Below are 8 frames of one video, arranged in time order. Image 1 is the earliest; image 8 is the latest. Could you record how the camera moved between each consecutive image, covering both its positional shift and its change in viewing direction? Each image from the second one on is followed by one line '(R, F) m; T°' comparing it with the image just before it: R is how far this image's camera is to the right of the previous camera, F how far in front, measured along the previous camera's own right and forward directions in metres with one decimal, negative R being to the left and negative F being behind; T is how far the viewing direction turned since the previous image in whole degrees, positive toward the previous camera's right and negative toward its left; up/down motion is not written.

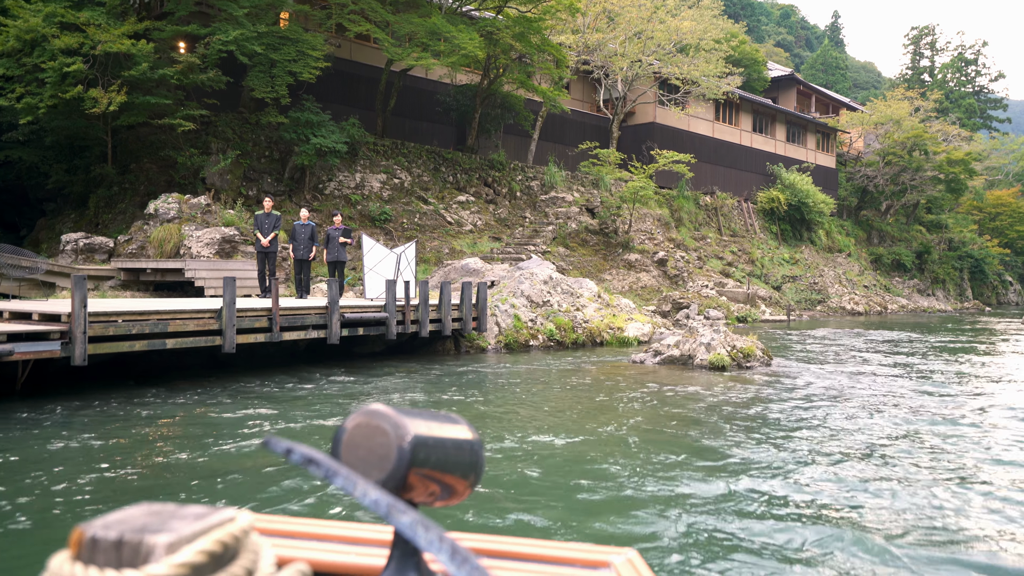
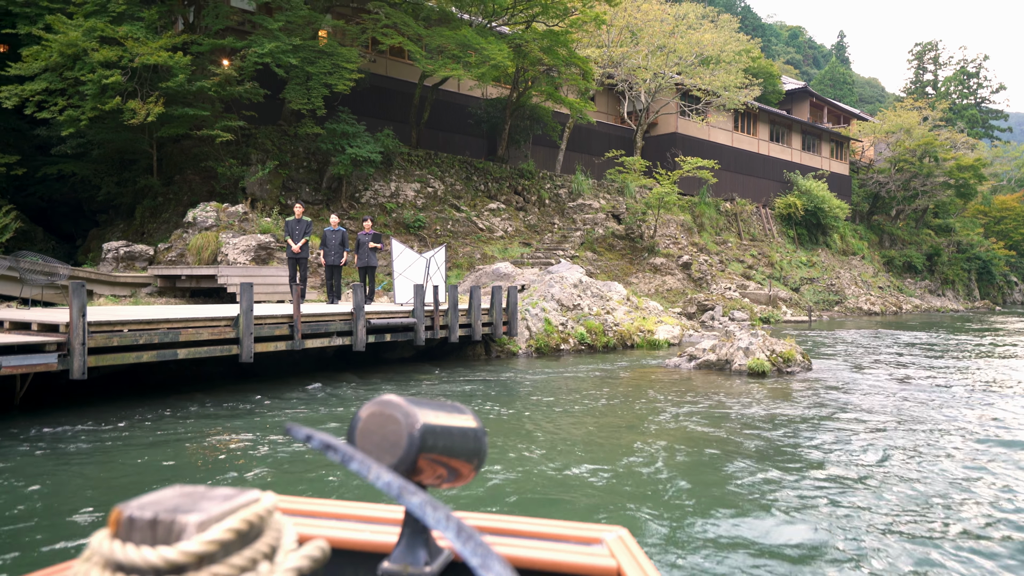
(+0.1, 0.0) m; -3°
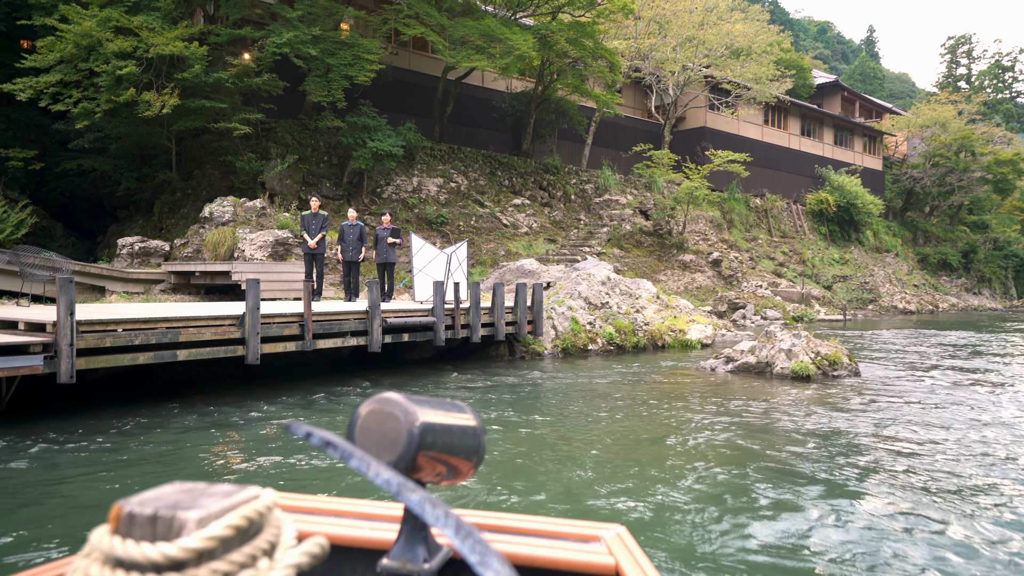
(0.0, +0.6) m; -2°
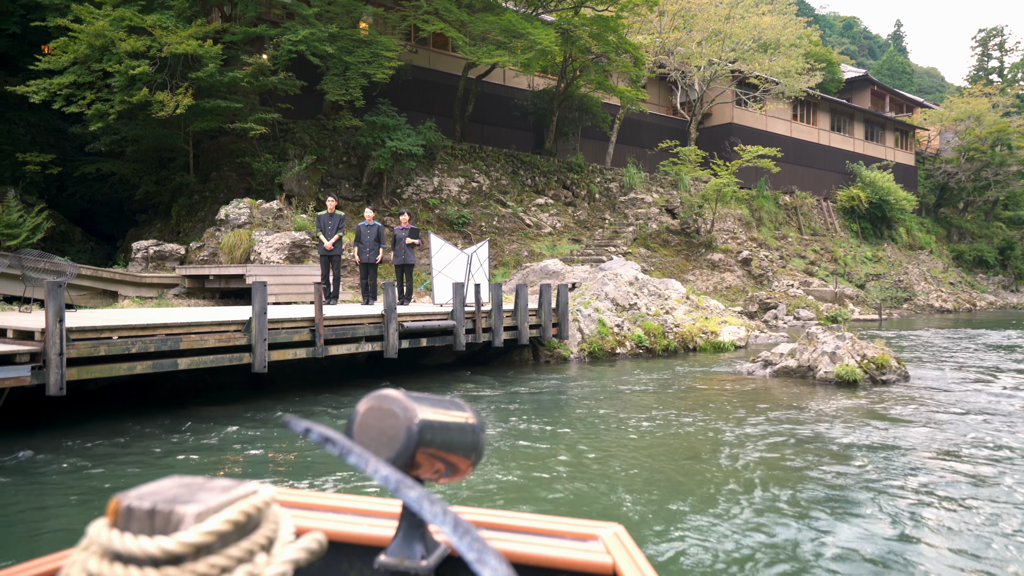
(0.0, +0.6) m; -2°
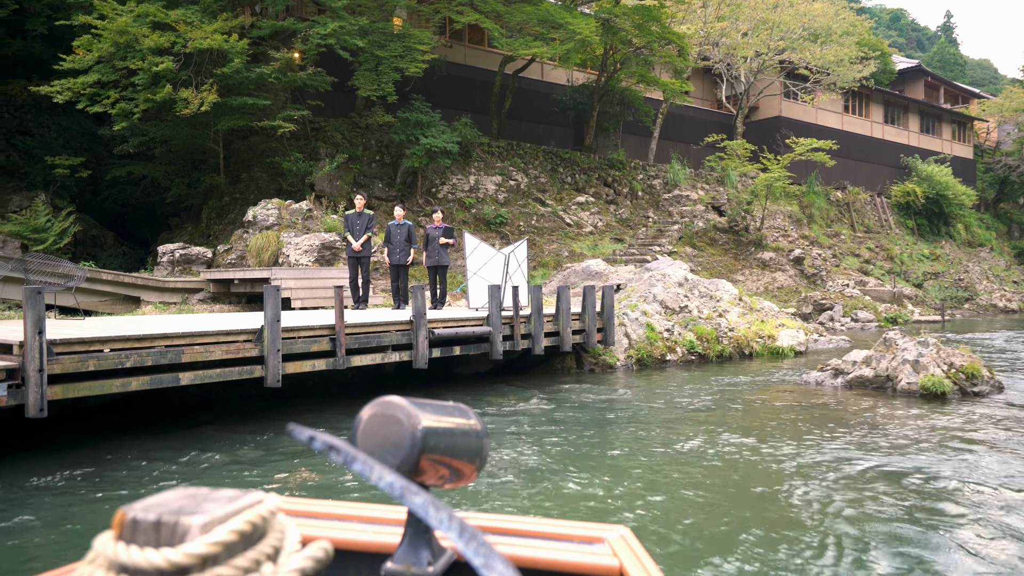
(0.0, +0.9) m; -3°
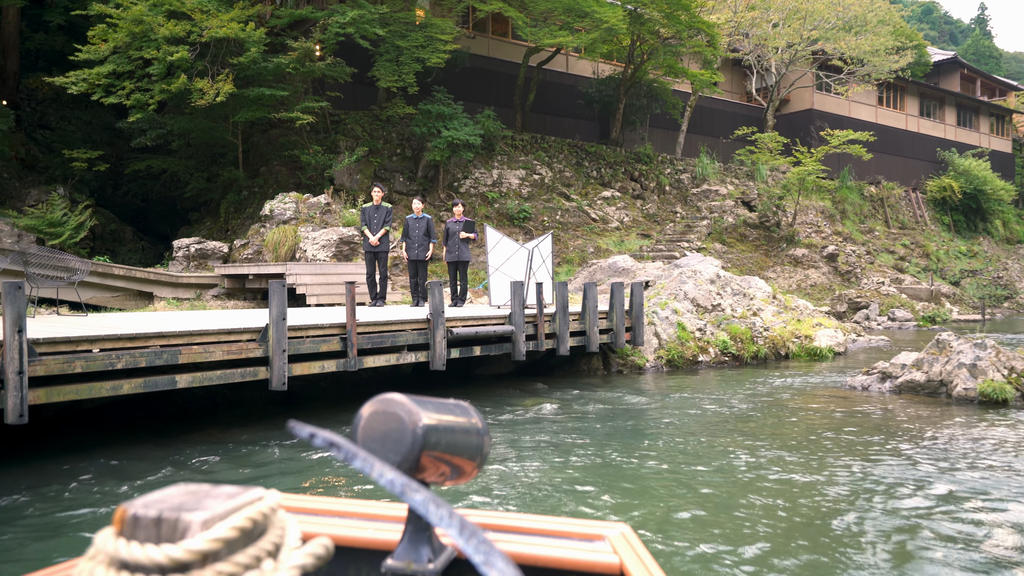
(0.0, +0.5) m; -2°
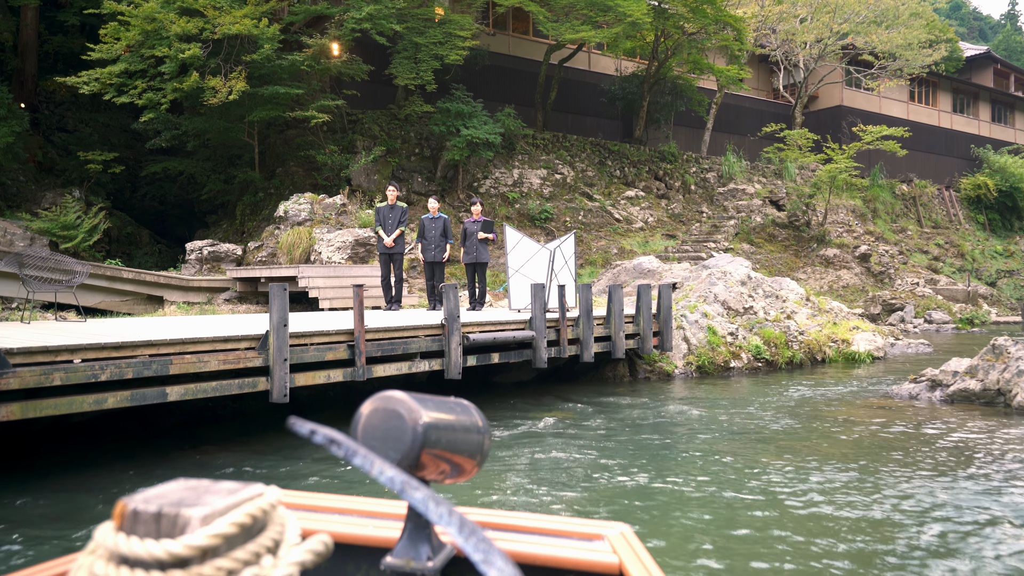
(0.0, +0.5) m; -2°
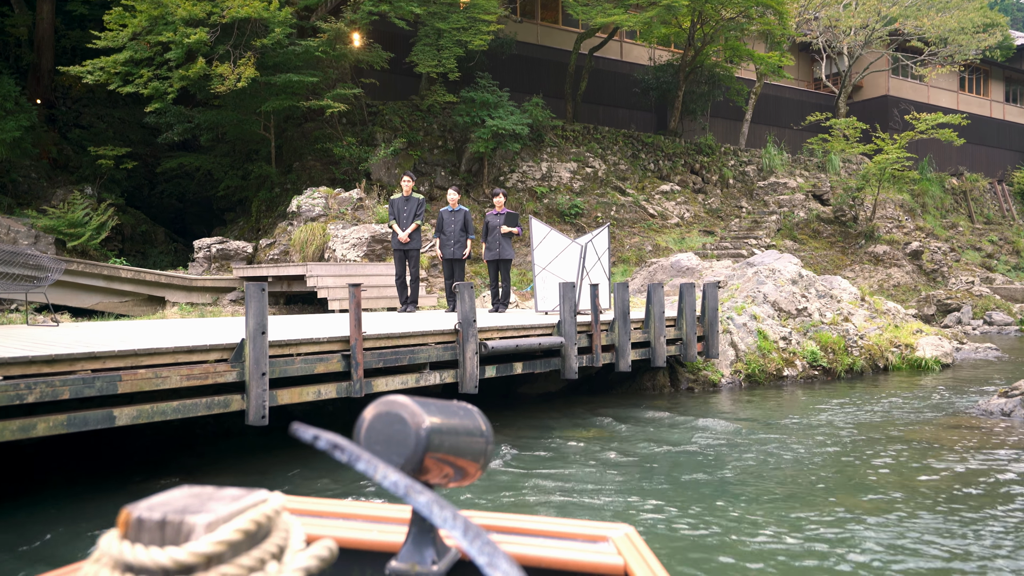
(0.0, +1.0) m; -2°
